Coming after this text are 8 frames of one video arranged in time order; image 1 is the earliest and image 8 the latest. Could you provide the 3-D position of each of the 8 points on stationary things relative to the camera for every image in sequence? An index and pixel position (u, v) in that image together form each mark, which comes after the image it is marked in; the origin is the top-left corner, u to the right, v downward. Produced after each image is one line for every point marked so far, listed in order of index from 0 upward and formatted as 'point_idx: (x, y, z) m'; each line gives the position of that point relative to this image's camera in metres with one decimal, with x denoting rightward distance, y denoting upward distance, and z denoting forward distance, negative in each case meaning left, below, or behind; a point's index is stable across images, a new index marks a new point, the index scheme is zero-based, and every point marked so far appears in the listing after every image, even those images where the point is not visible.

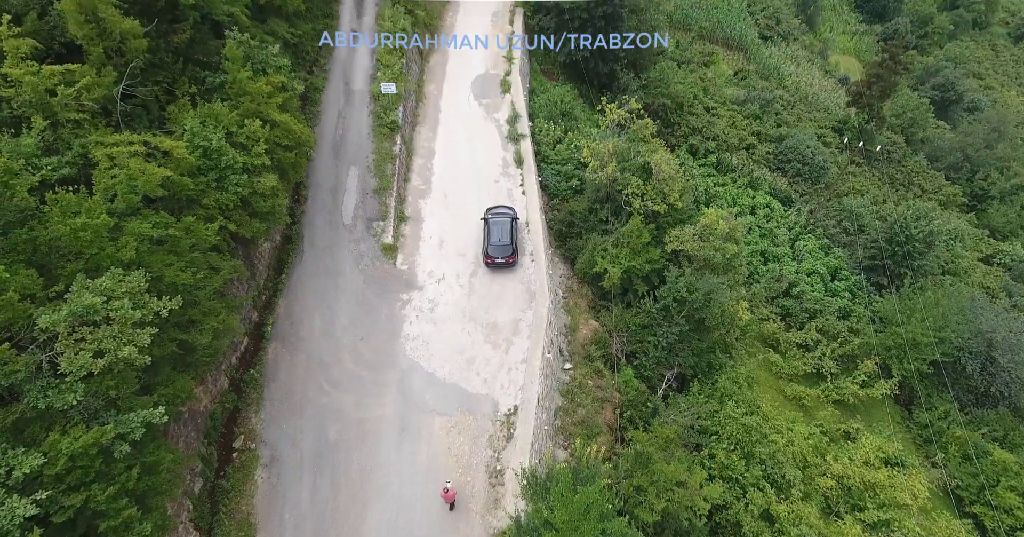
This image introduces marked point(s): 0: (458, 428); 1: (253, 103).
0: (-1.8, -5.3, +19.6) m
1: (-8.4, +5.3, +19.2) m
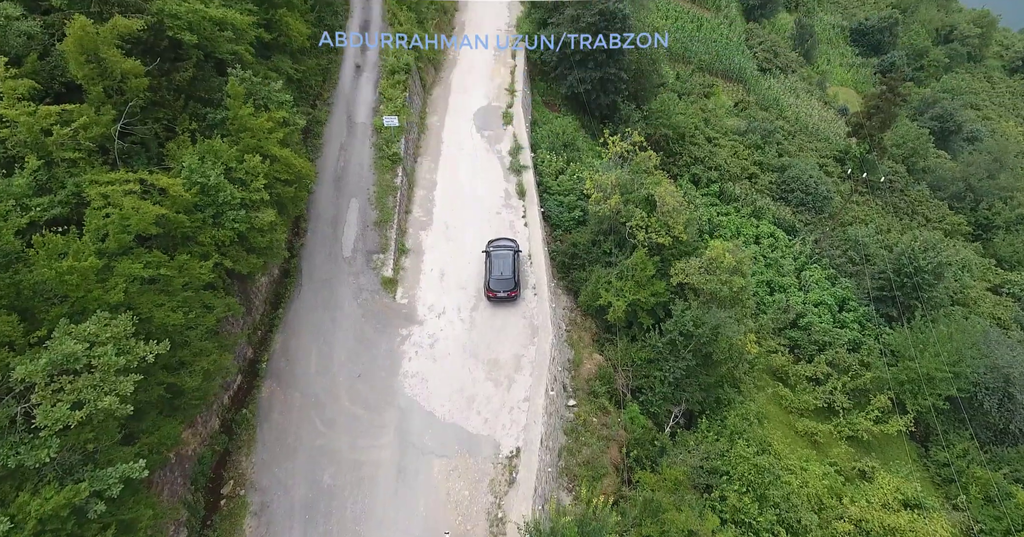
0: (-1.8, -6.4, +18.8) m
1: (-8.3, +4.2, +18.9) m
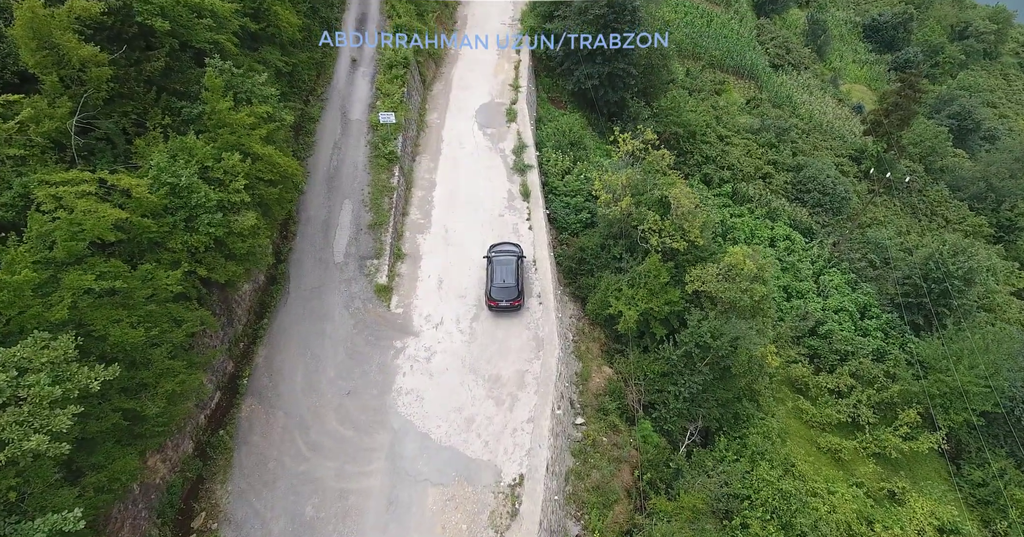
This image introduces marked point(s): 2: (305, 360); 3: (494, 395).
0: (-1.7, -6.7, +17.1) m
1: (-8.2, +3.9, +17.3) m
2: (-6.9, -3.0, +19.6) m
3: (-0.6, -4.1, +19.4) m
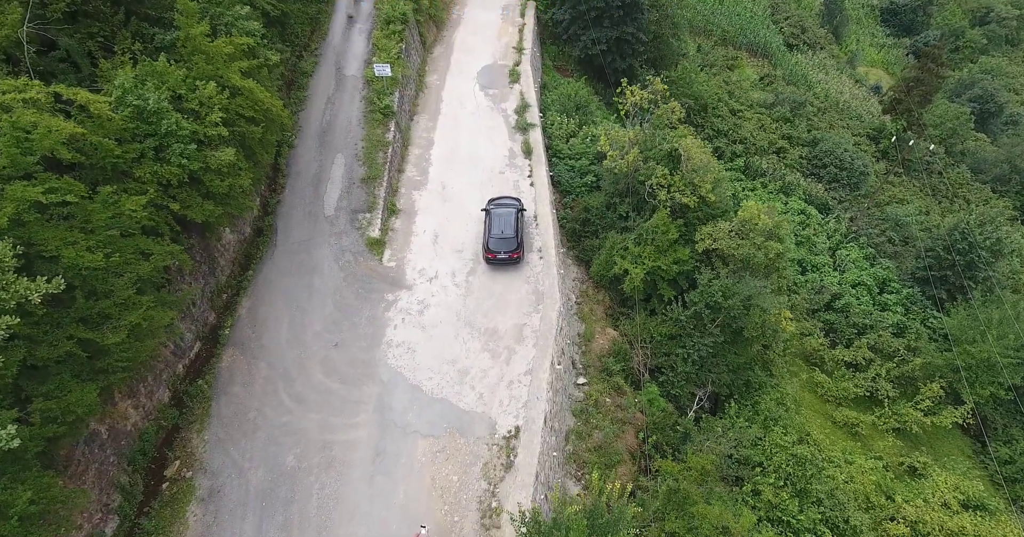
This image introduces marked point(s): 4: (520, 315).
0: (-1.8, -5.0, +15.9) m
1: (-8.3, +5.6, +16.3) m
2: (-7.0, -1.4, +18.6) m
3: (-0.7, -2.4, +18.2) m
4: (+0.3, -1.5, +19.1) m
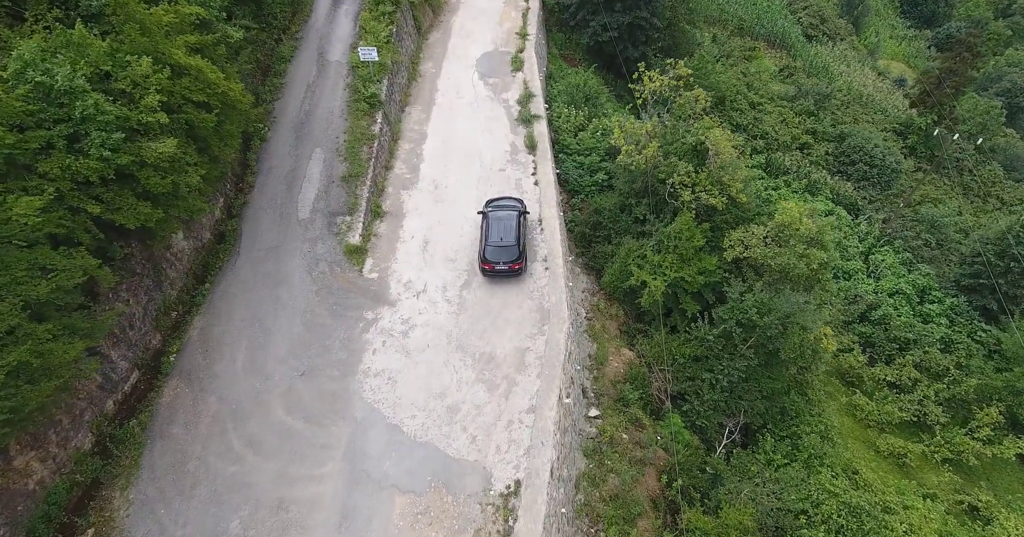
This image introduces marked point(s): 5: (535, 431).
0: (-1.8, -5.4, +13.1) m
1: (-8.3, +5.2, +13.4) m
2: (-6.9, -1.7, +15.7) m
3: (-0.7, -2.8, +15.3) m
4: (+0.3, -1.9, +16.2) m
5: (+0.6, -3.9, +14.3) m
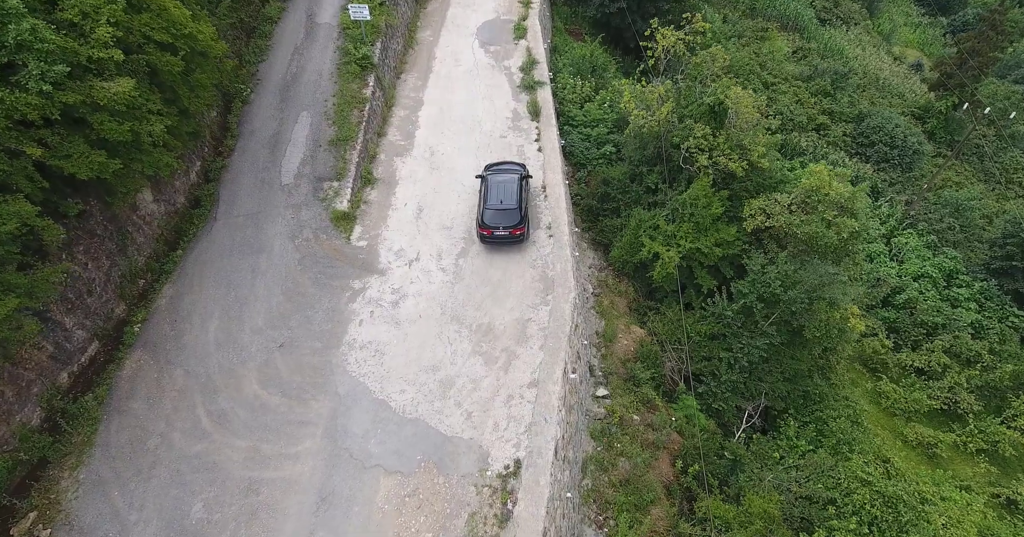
0: (-1.9, -4.5, +11.6) m
1: (-8.3, +6.1, +12.0) m
2: (-6.9, -0.8, +14.3) m
3: (-0.7, -1.9, +13.9) m
4: (+0.3, -1.0, +14.8) m
5: (+0.6, -3.0, +12.8) m
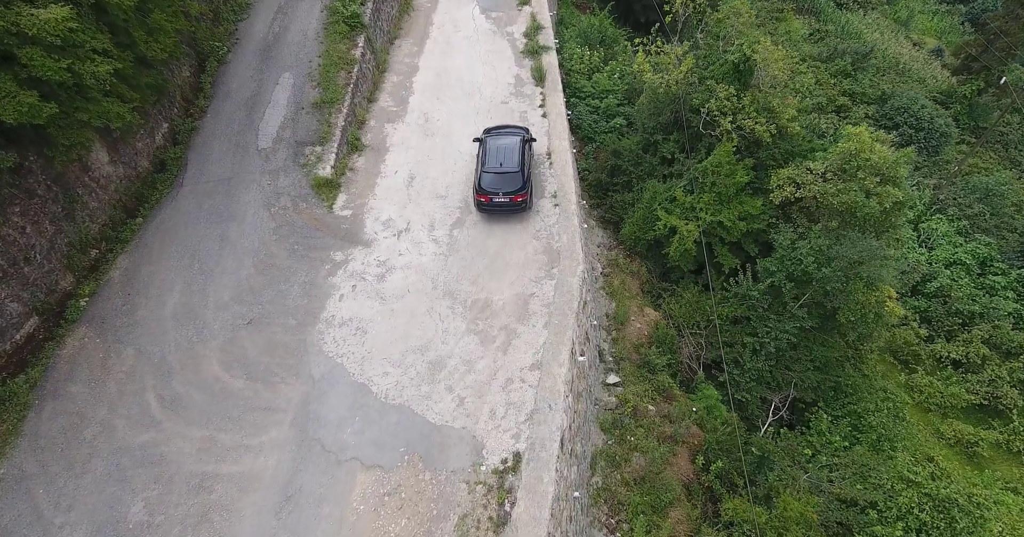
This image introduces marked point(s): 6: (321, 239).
0: (-1.9, -3.8, +9.9) m
1: (-8.3, +6.8, +10.3) m
2: (-6.9, -0.1, +12.6) m
3: (-0.7, -1.2, +12.2) m
4: (+0.3, -0.3, +13.1) m
5: (+0.5, -2.3, +11.1) m
6: (-4.5, +0.7, +13.8) m
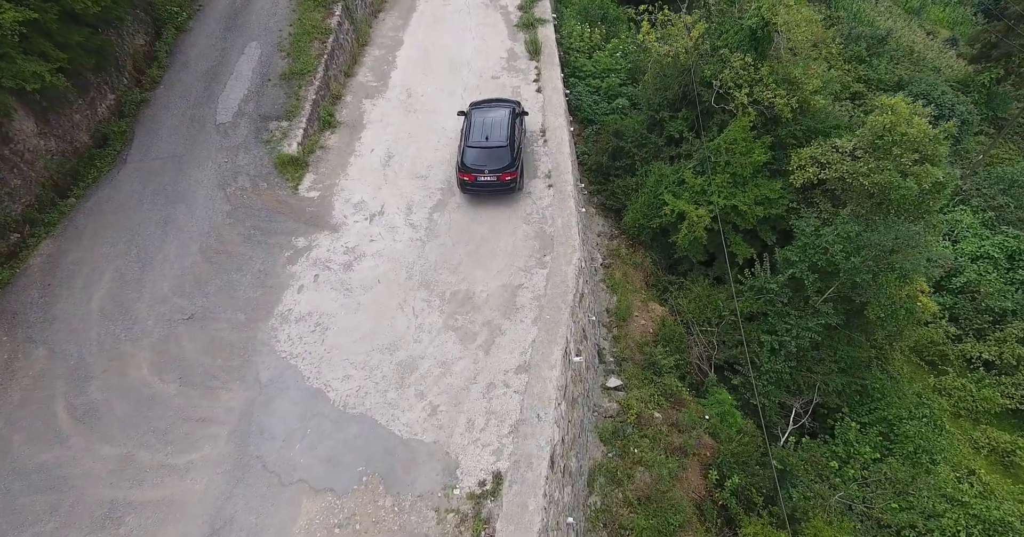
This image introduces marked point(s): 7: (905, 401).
0: (-2.2, -3.6, +8.2) m
1: (-8.5, +7.1, +8.7) m
2: (-7.2, +0.1, +11.0) m
3: (-1.0, -1.0, +10.5) m
4: (0.0, -0.1, +11.4) m
5: (+0.3, -2.1, +9.4) m
6: (-4.7, +0.9, +12.2) m
7: (+9.5, -3.1, +14.2) m
